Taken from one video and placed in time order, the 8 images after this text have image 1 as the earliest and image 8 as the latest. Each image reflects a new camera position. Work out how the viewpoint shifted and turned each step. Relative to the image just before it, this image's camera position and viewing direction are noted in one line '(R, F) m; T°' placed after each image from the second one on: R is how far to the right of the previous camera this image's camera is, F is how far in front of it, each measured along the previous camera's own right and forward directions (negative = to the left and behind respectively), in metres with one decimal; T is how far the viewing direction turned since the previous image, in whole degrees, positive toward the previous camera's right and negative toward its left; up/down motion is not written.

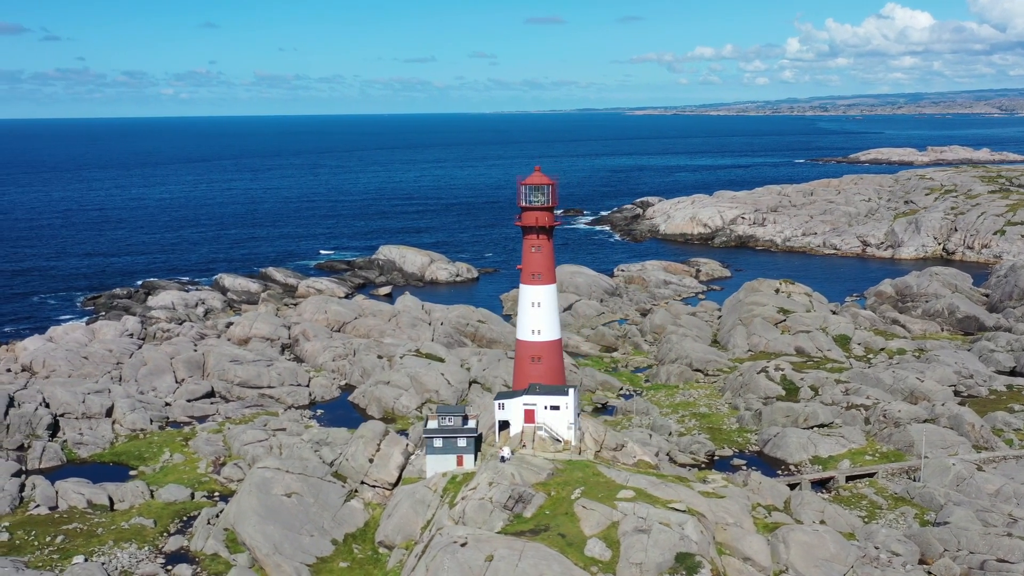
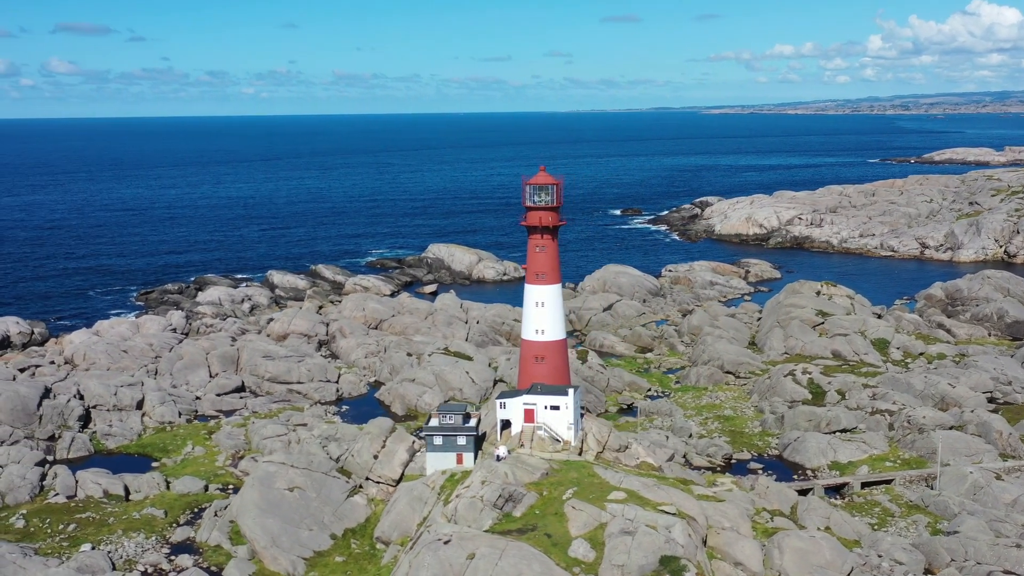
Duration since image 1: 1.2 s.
(+1.5, +0.1) m; -3°
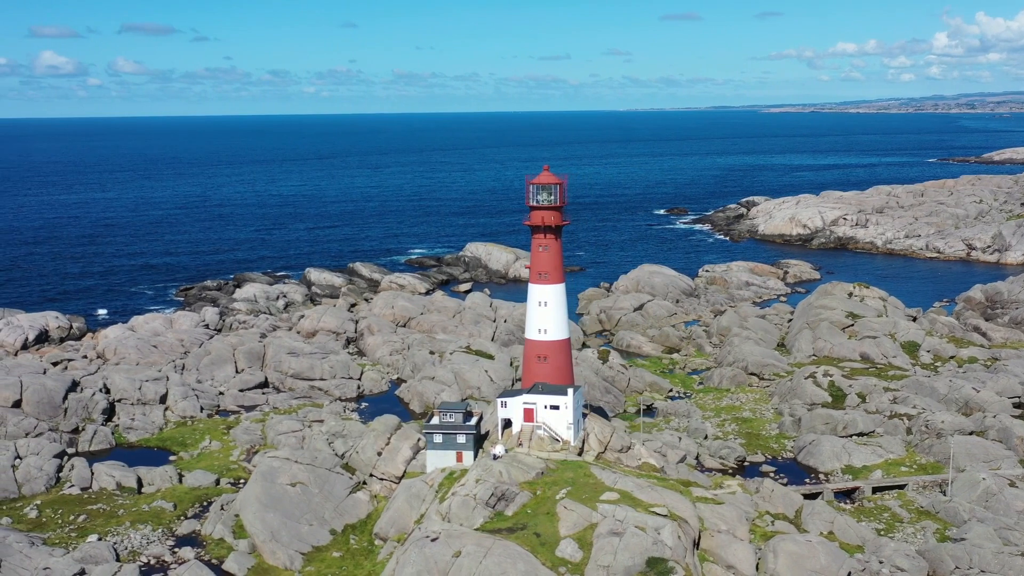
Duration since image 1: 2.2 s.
(+1.1, 0.0) m; -2°
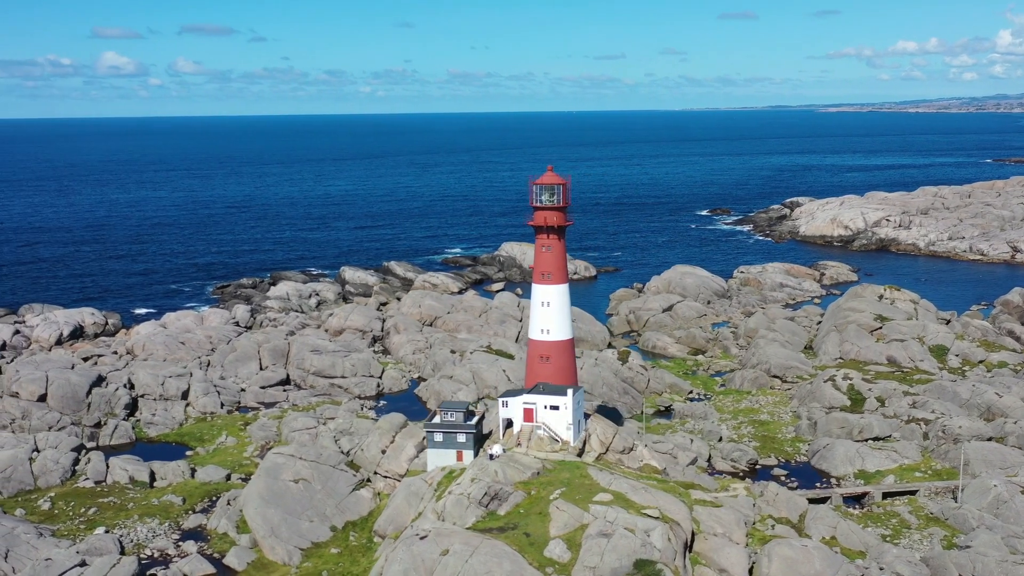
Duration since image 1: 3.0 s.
(+1.0, 0.0) m; -2°
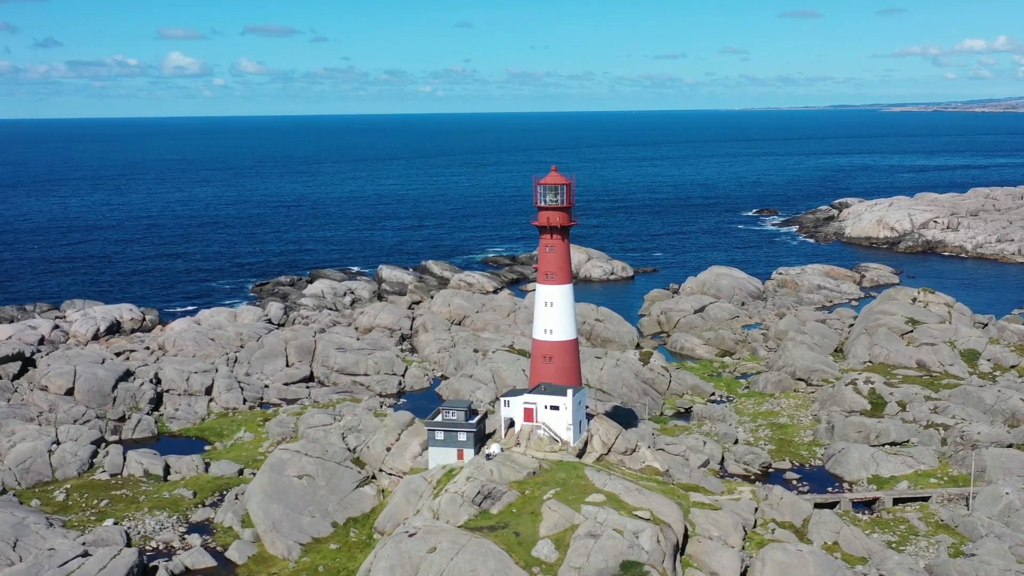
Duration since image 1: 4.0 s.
(+1.1, 0.0) m; -2°
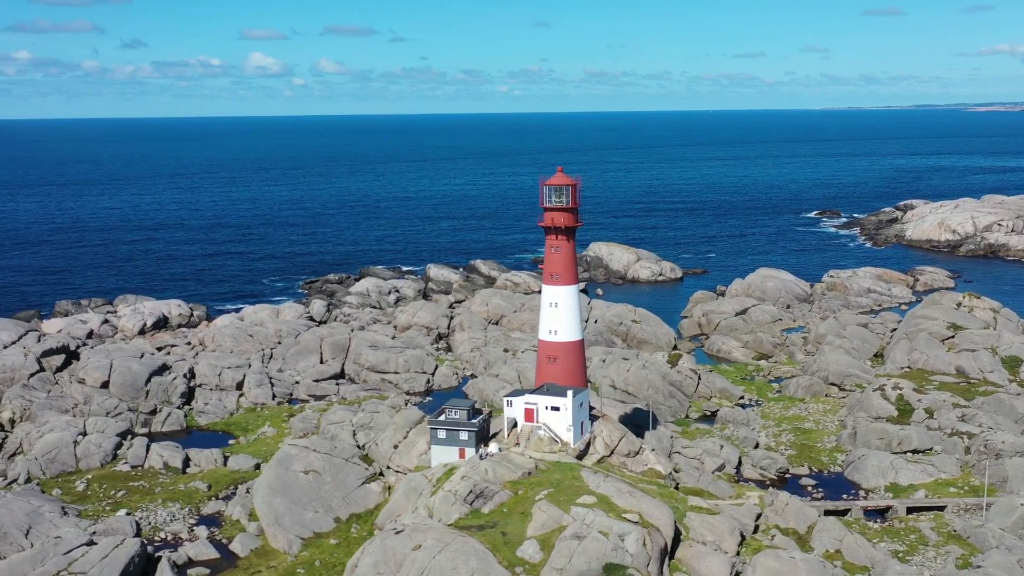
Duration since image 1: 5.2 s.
(+1.4, -0.1) m; -3°
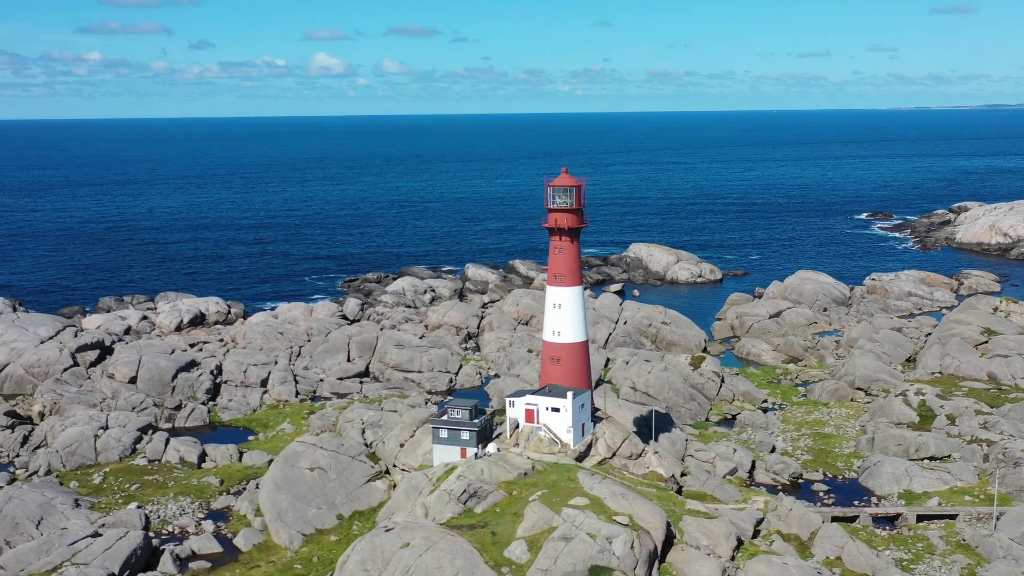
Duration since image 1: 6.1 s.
(+1.2, -0.1) m; -2°
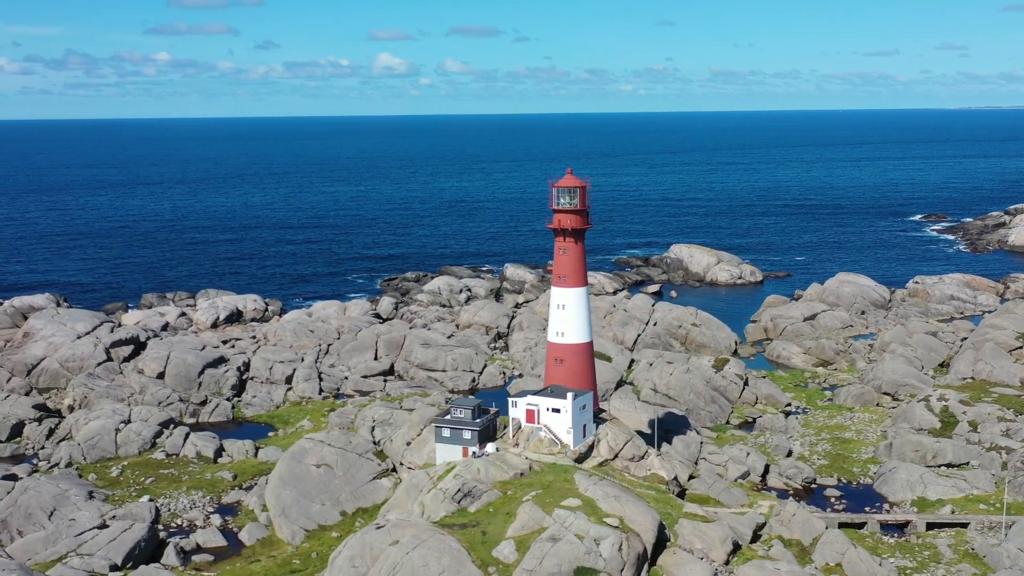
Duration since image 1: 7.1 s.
(+1.2, -0.2) m; -2°
